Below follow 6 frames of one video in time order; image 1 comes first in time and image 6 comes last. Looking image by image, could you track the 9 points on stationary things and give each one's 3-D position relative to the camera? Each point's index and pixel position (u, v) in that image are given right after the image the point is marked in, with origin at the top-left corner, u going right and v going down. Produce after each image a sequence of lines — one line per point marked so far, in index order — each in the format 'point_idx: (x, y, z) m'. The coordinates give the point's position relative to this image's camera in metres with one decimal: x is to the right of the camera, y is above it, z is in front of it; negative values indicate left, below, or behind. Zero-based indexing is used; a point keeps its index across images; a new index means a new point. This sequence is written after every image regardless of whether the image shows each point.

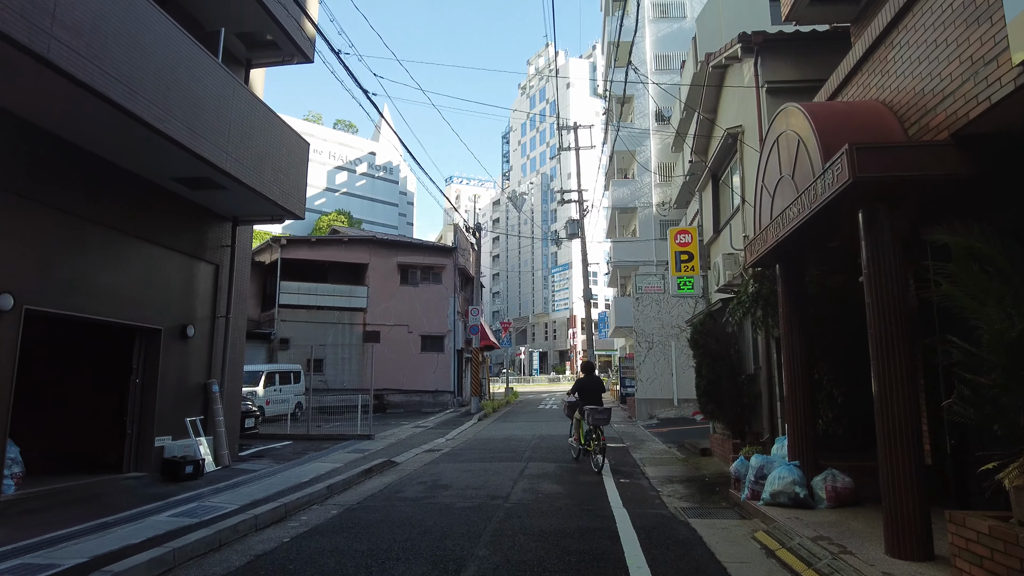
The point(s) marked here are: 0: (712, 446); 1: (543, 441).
0: (+3.4, -2.7, +10.8) m
1: (+0.6, -3.2, +13.1) m
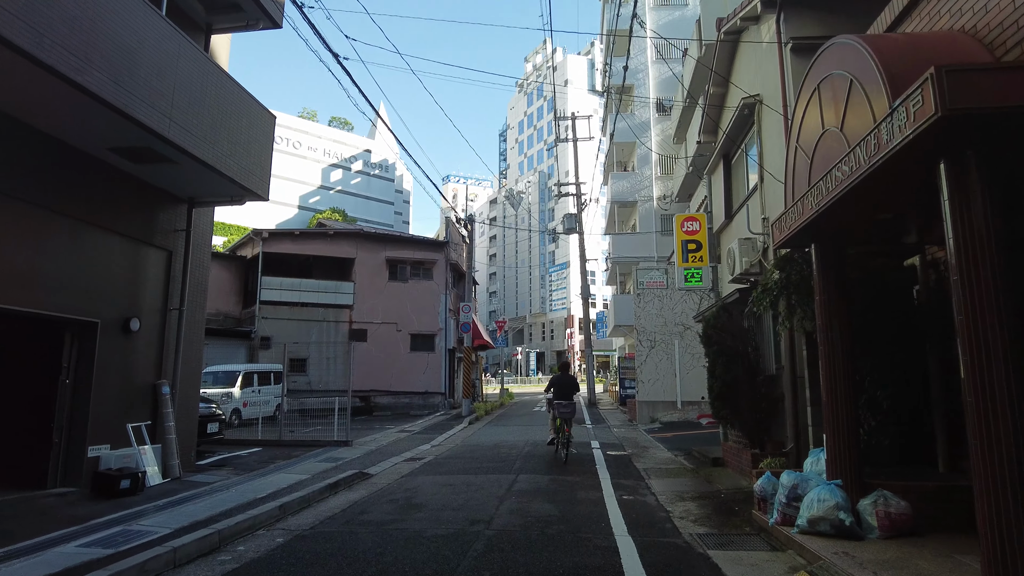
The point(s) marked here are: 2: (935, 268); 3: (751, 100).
0: (+3.3, -2.6, +9.6) m
1: (+0.5, -3.1, +12.0) m
2: (+4.2, +0.2, +6.2) m
3: (+3.5, +2.8, +9.2) m
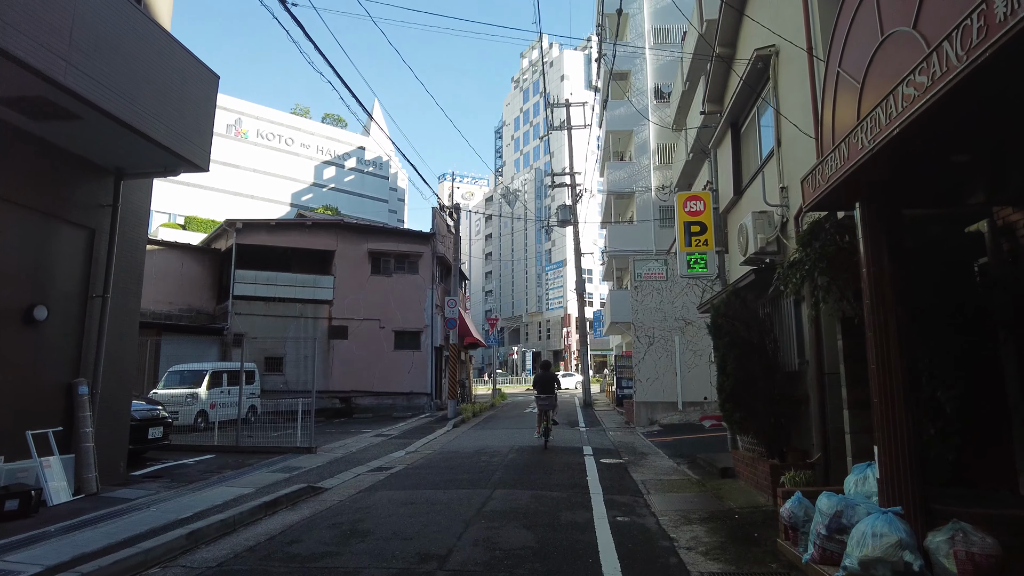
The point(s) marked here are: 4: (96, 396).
0: (+3.0, -2.4, +8.3) m
1: (+0.1, -2.9, +10.6) m
2: (+3.9, +0.4, +4.9) m
3: (+3.2, +3.0, +7.9) m
4: (-5.4, -1.4, +8.1) m
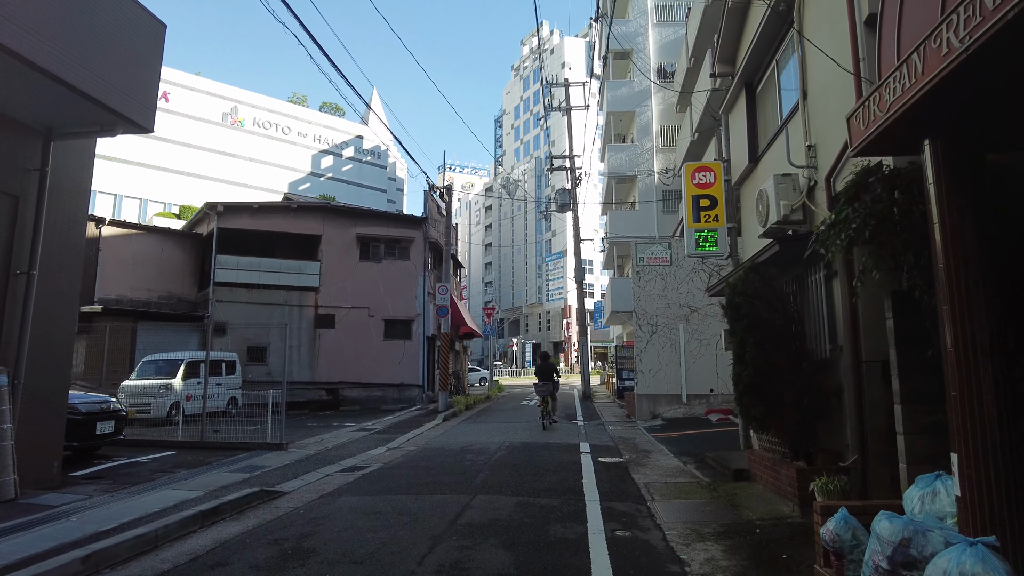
0: (+2.8, -2.1, +7.3) m
1: (0.0, -2.6, +9.6) m
2: (+3.7, +0.6, +3.8) m
3: (+3.0, +3.2, +6.8) m
4: (-5.6, -1.1, +7.1) m
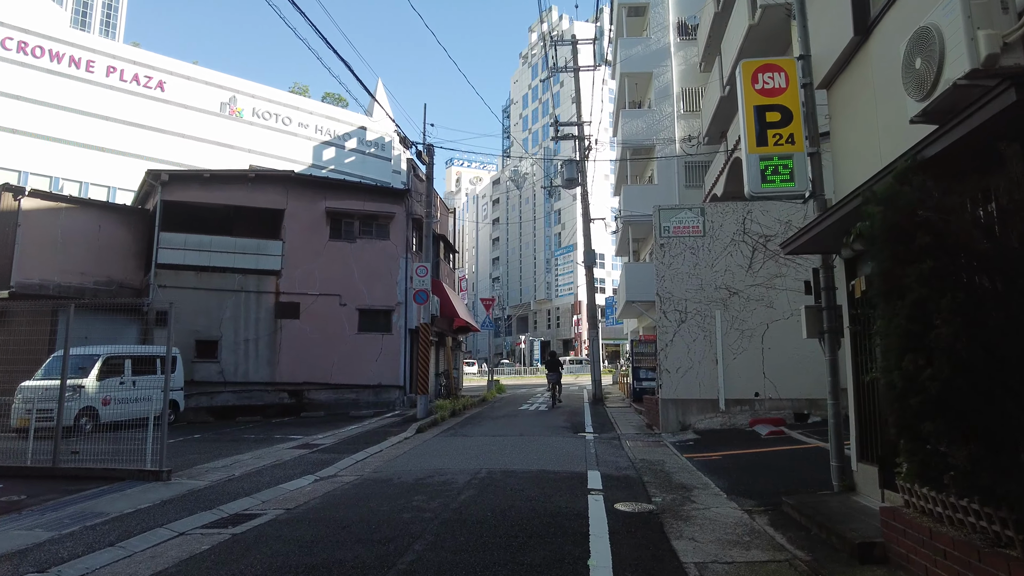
0: (+2.4, -1.6, +4.0) m
1: (-0.3, -2.1, +6.4) m
2: (+3.3, +1.1, +0.5) m
3: (+2.7, +3.7, +3.5) m
4: (-5.9, -0.7, +3.9) m
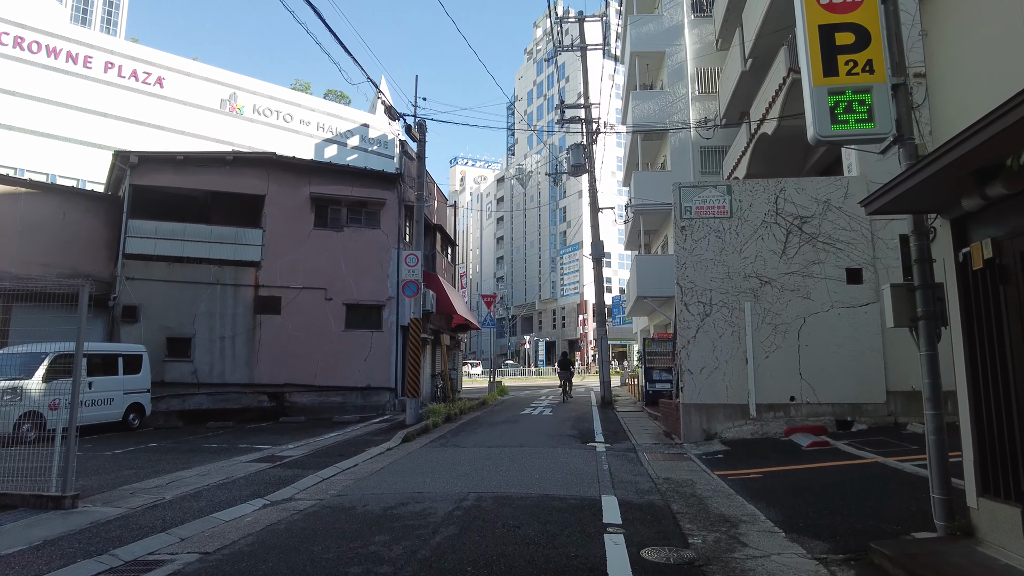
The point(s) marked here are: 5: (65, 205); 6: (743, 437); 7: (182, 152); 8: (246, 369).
0: (+2.4, -1.4, +2.4) m
1: (-0.4, -1.9, +4.8) m
2: (+3.2, +1.3, -1.1) m
3: (+2.6, +3.9, +1.9) m
4: (-6.0, -0.5, +2.5) m
5: (-11.7, +2.2, +16.4) m
6: (+3.8, -2.4, +10.3) m
7: (-8.4, +3.4, +15.9) m
8: (-6.6, -2.0, +15.6) m
